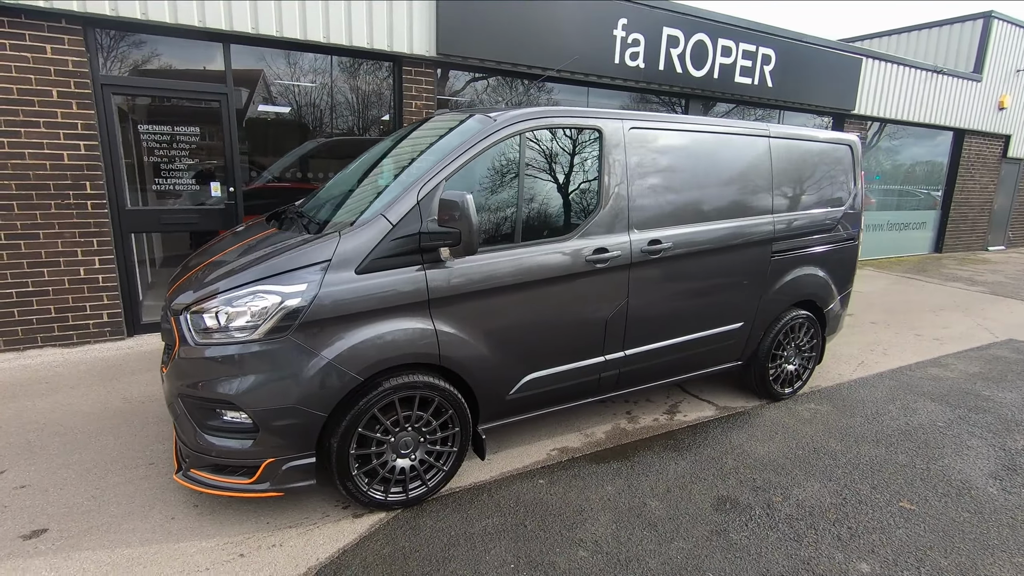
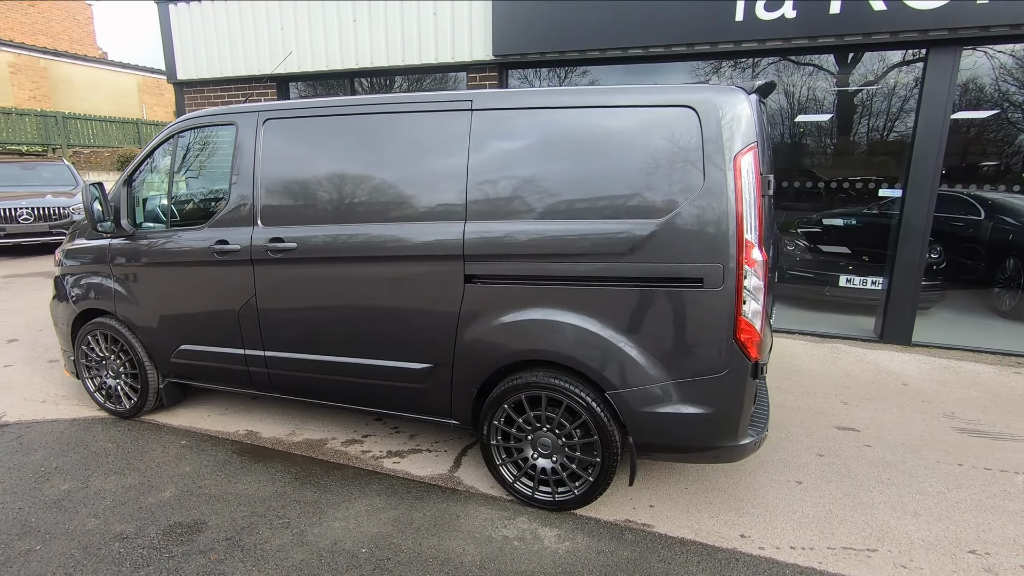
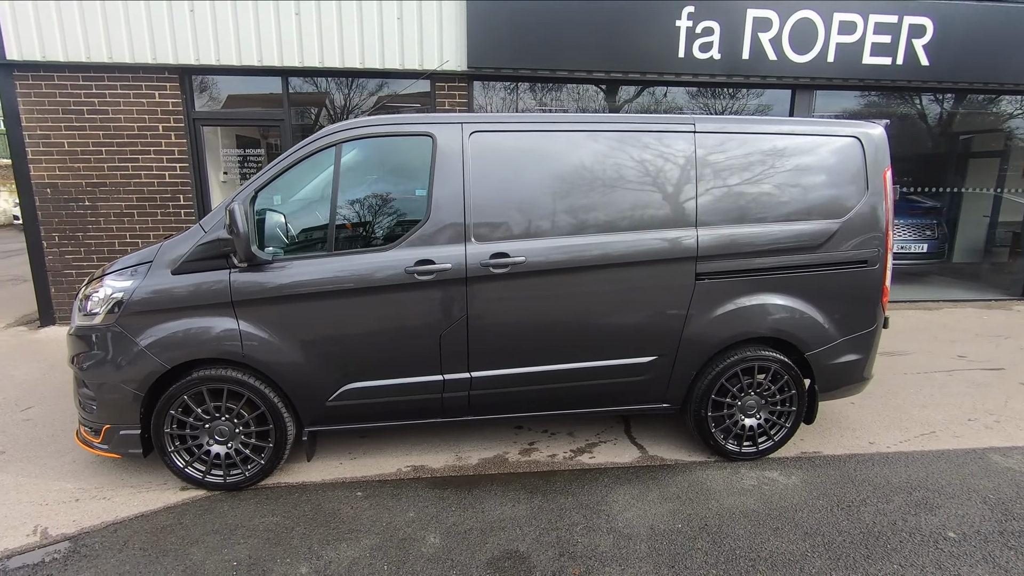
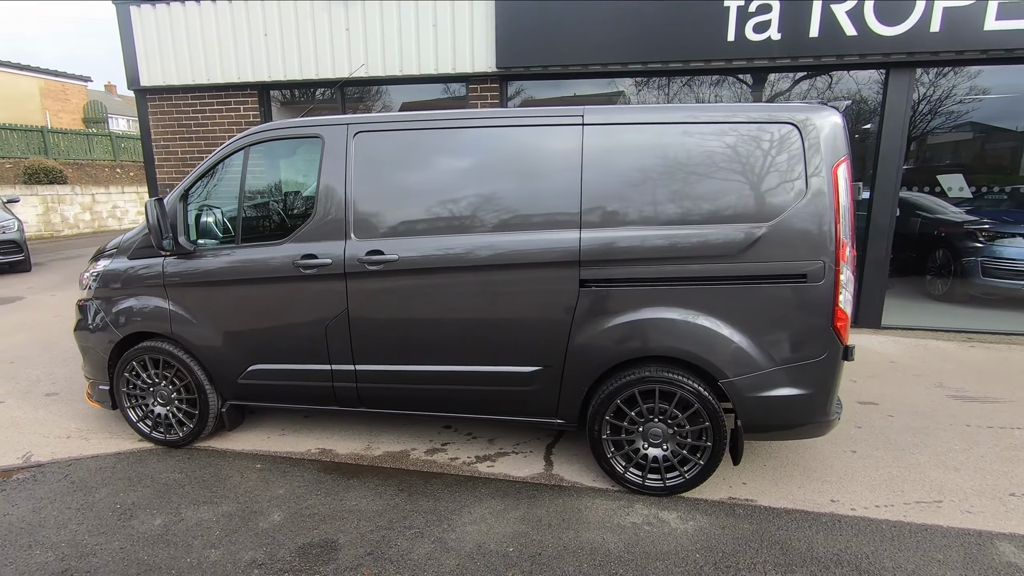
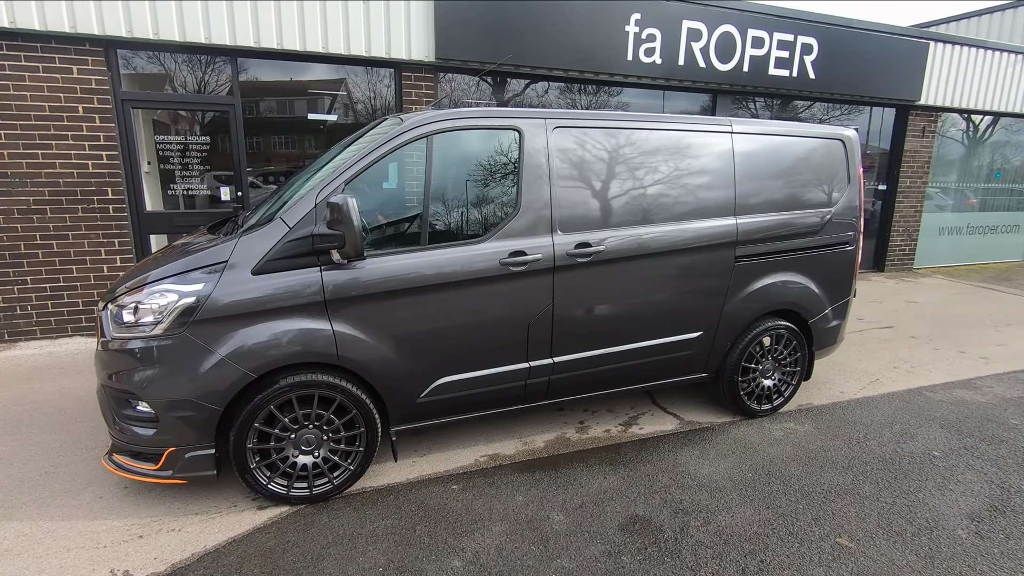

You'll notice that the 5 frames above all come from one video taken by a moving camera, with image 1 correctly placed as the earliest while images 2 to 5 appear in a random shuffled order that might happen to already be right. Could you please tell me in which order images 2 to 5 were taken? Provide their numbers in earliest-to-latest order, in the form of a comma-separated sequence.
5, 3, 4, 2
